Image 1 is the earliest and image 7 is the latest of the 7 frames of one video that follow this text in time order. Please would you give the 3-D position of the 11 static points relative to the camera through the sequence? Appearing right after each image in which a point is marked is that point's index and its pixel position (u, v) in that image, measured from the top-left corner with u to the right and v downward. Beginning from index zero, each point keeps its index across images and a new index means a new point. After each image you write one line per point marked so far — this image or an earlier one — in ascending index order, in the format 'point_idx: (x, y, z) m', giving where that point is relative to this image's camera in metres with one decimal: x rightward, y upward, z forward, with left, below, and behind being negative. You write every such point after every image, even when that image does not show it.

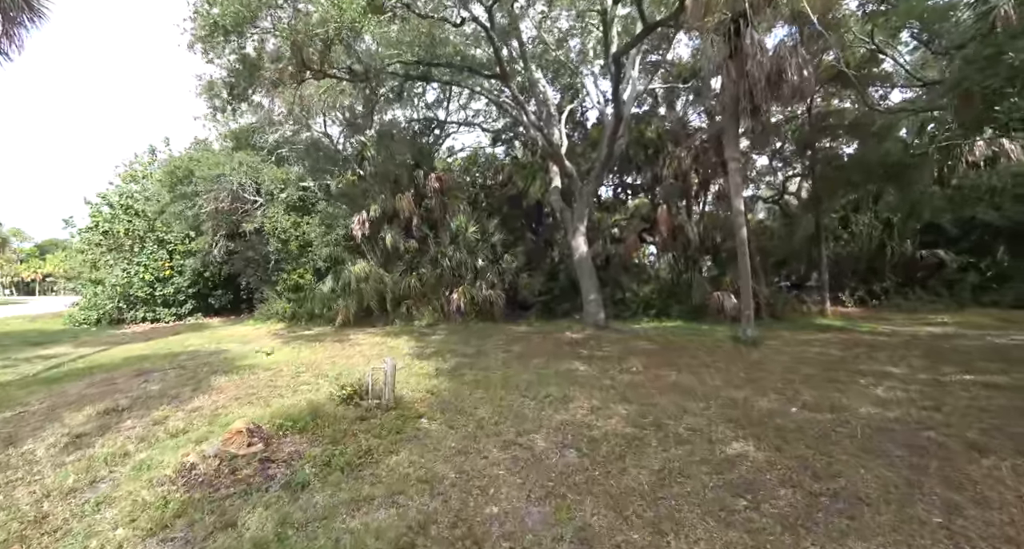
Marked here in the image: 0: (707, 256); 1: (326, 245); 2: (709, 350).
0: (+5.4, +0.5, +12.8) m
1: (-5.6, +0.9, +13.7) m
2: (+2.9, -1.1, +6.8) m
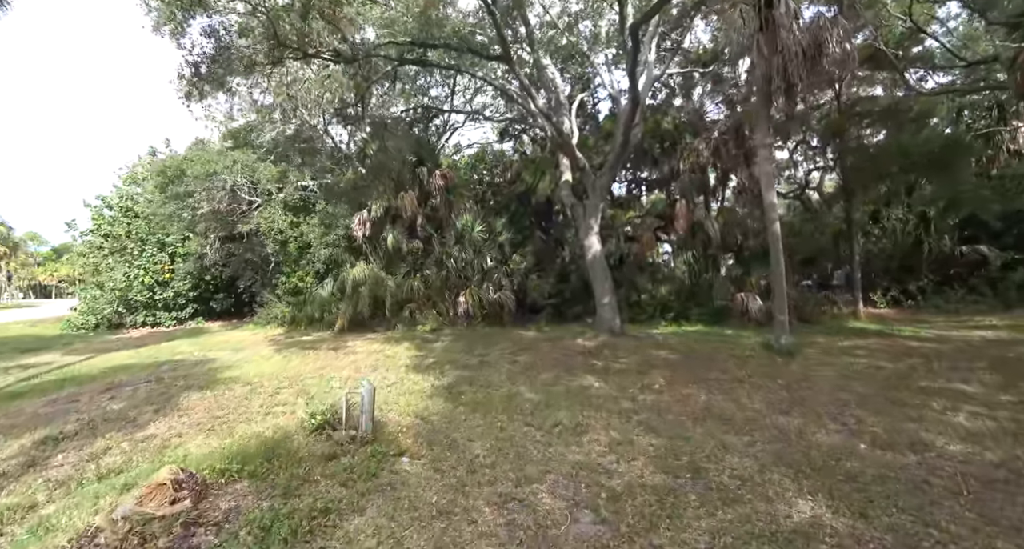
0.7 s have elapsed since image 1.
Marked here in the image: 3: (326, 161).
0: (+5.6, +0.5, +11.9) m
1: (-5.4, +0.8, +13.1) m
2: (+3.0, -1.1, +6.0) m
3: (-5.7, +3.5, +13.7) m
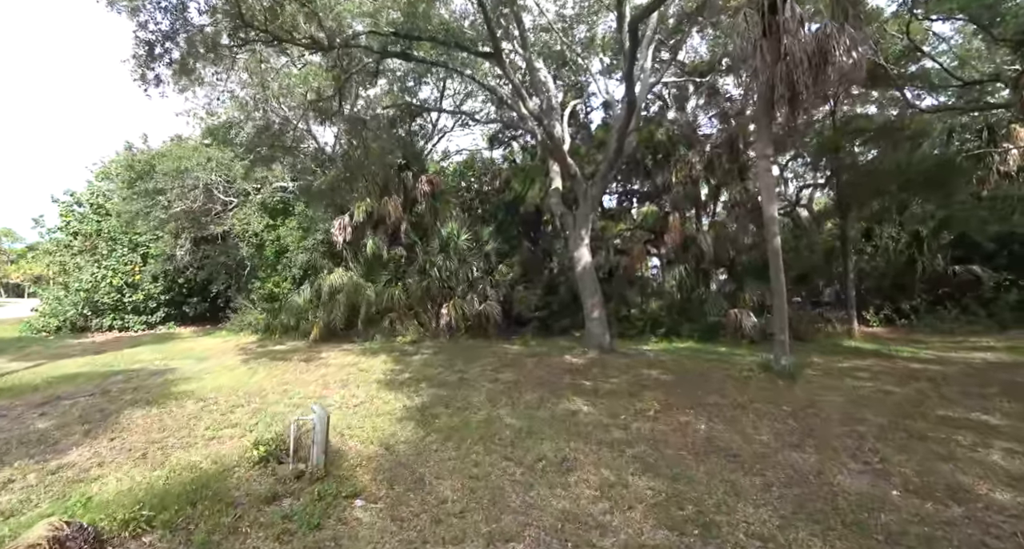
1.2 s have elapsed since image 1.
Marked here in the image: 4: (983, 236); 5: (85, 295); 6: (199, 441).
0: (+5.2, +0.1, +11.6) m
1: (-5.7, +0.6, +12.6) m
2: (+2.7, -1.3, +5.6) m
3: (-6.0, +3.3, +13.1) m
4: (+12.6, +1.0, +12.4) m
5: (-14.0, -0.7, +15.1) m
6: (-2.7, -1.4, +4.0) m
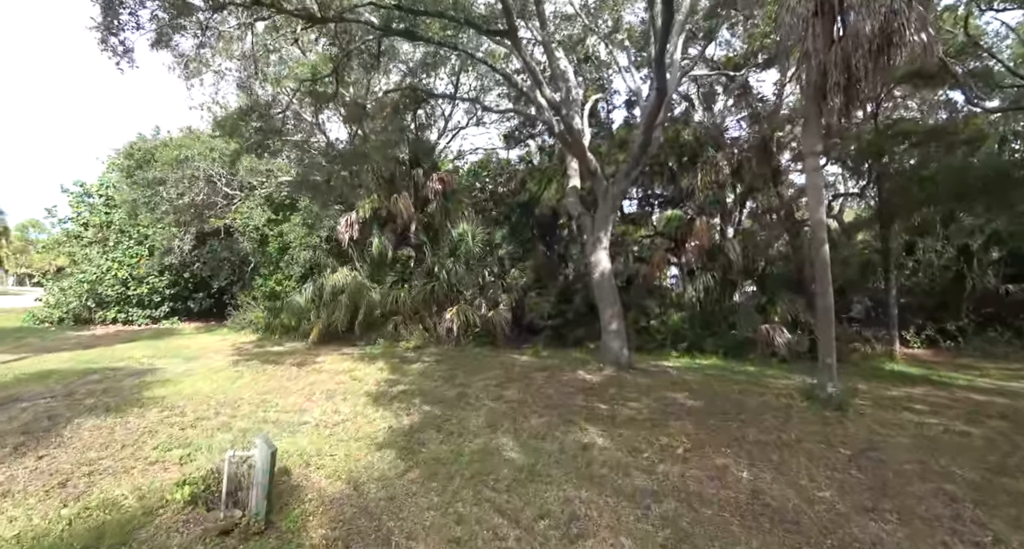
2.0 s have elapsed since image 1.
0: (+5.5, -0.2, +10.7) m
1: (-5.4, +0.7, +12.0) m
2: (+2.8, -1.5, +4.8) m
3: (-5.6, +3.3, +12.7) m
4: (+12.9, +0.5, +11.3) m
5: (-13.6, -0.4, +14.9) m
6: (-2.7, -1.4, +3.3) m
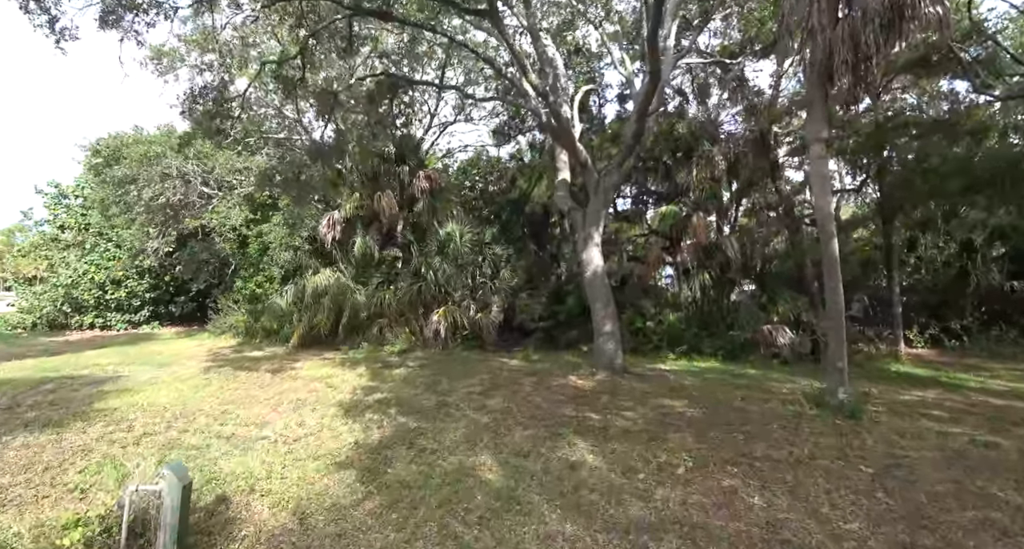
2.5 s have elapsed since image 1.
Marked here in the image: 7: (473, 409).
0: (+5.3, -0.1, +10.3) m
1: (-5.6, +0.7, +11.6) m
2: (+2.6, -1.4, +4.3) m
3: (-5.9, +3.3, +12.2) m
4: (+12.7, +0.6, +11.0) m
5: (-13.9, -0.5, +14.3) m
6: (-2.9, -1.4, +2.9) m
7: (-0.4, -1.4, +5.0) m
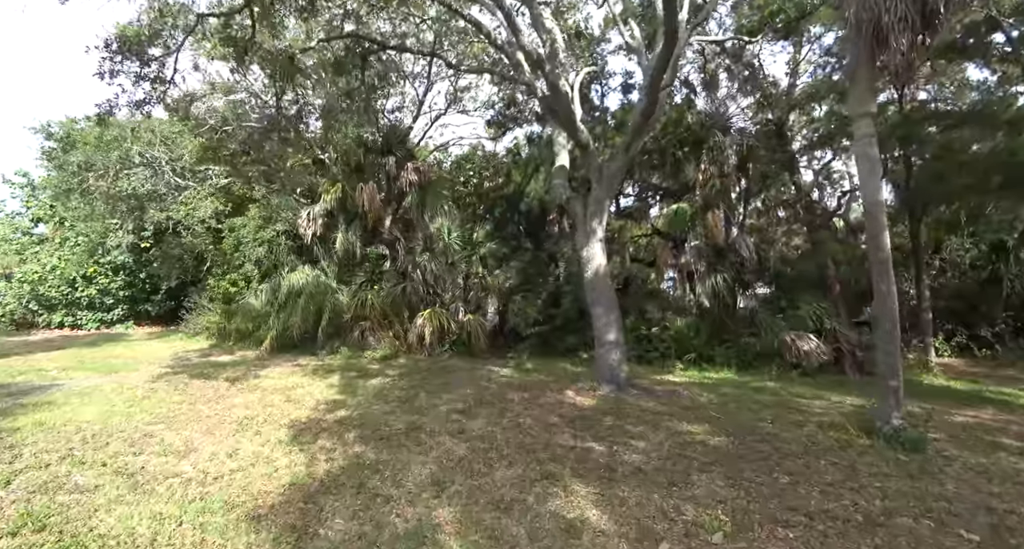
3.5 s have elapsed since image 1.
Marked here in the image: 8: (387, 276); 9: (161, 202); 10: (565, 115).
0: (+5.2, -0.2, +9.5) m
1: (-5.8, +0.7, +10.7) m
2: (+2.5, -1.4, +3.5) m
3: (-6.0, +3.3, +11.3) m
4: (+12.6, +0.5, +10.1) m
5: (-14.0, -0.4, +13.4) m
6: (-3.0, -1.3, +2.0) m
7: (-0.5, -1.4, +4.1) m
8: (-2.7, 0.0, +10.1) m
9: (-9.3, +1.9, +12.4) m
10: (+0.7, +2.0, +6.0) m
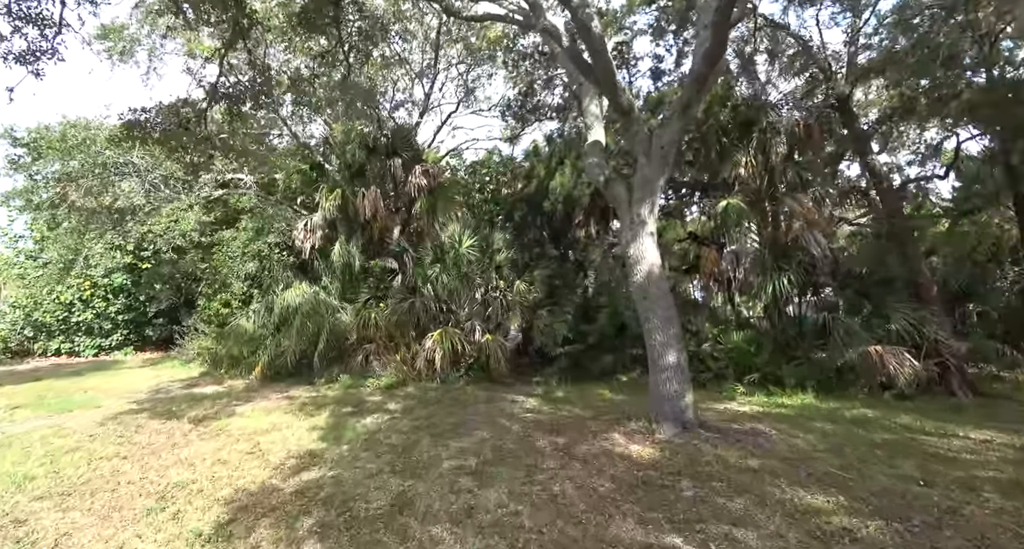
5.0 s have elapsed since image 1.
0: (+5.6, -0.2, +7.9) m
1: (-5.3, +0.3, +9.6) m
2: (+2.6, -1.3, +2.0) m
3: (-5.6, +2.9, +10.4) m
4: (+13.0, +0.6, +8.2) m
5: (-13.4, -1.1, +12.7) m
6: (-2.9, -1.3, +0.7) m
7: (-0.3, -1.4, +2.7) m
8: (-2.3, -0.3, +8.8) m
9: (-8.8, +1.4, +11.6) m
10: (+0.9, +2.0, +4.7) m
